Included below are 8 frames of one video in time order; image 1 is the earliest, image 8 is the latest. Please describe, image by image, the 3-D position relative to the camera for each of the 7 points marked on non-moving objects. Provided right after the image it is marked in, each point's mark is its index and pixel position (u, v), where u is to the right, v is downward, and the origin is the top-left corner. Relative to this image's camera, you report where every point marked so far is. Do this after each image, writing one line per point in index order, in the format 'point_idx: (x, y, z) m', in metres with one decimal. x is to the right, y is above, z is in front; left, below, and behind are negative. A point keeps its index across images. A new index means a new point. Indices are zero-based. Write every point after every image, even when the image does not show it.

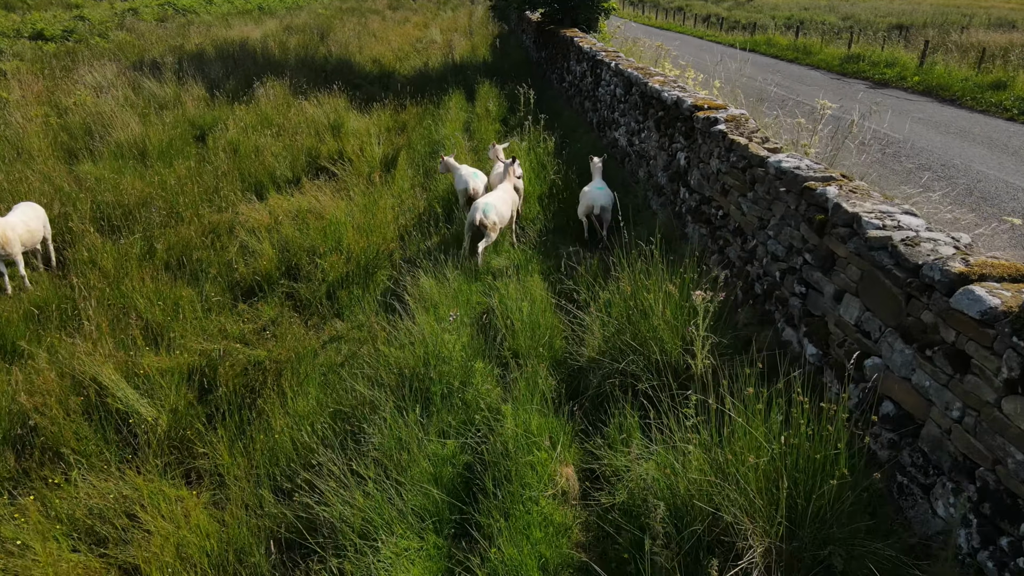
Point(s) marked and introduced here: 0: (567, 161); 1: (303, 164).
0: (+0.7, +1.6, +6.9) m
1: (-3.0, +1.7, +7.8) m
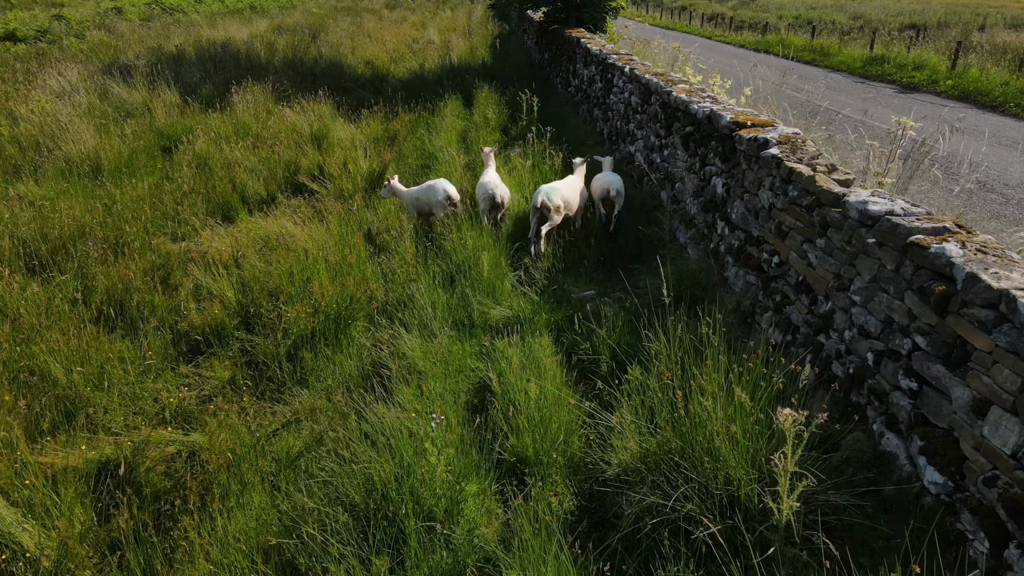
0: (+0.8, +1.2, +6.0) m
1: (-3.0, +1.4, +7.0) m
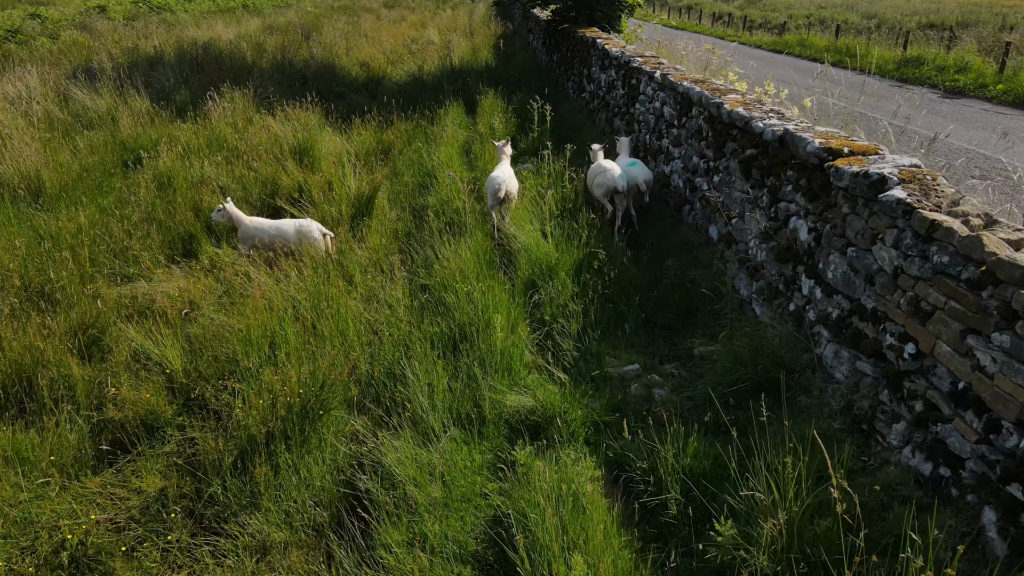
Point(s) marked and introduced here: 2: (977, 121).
0: (+0.9, +0.8, +5.1) m
1: (-2.8, +0.9, +6.0) m
2: (+6.5, +2.3, +7.5) m
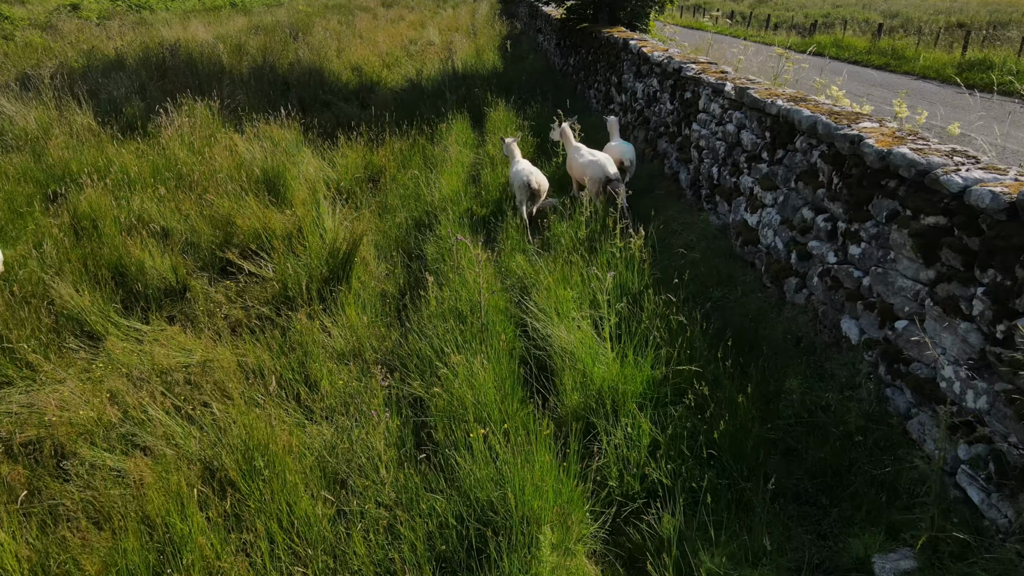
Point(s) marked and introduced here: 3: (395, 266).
0: (+1.1, +0.1, +3.7) m
1: (-2.6, +0.3, +4.7) m
2: (+6.7, +1.7, +6.1) m
3: (-1.0, +0.2, +4.5) m
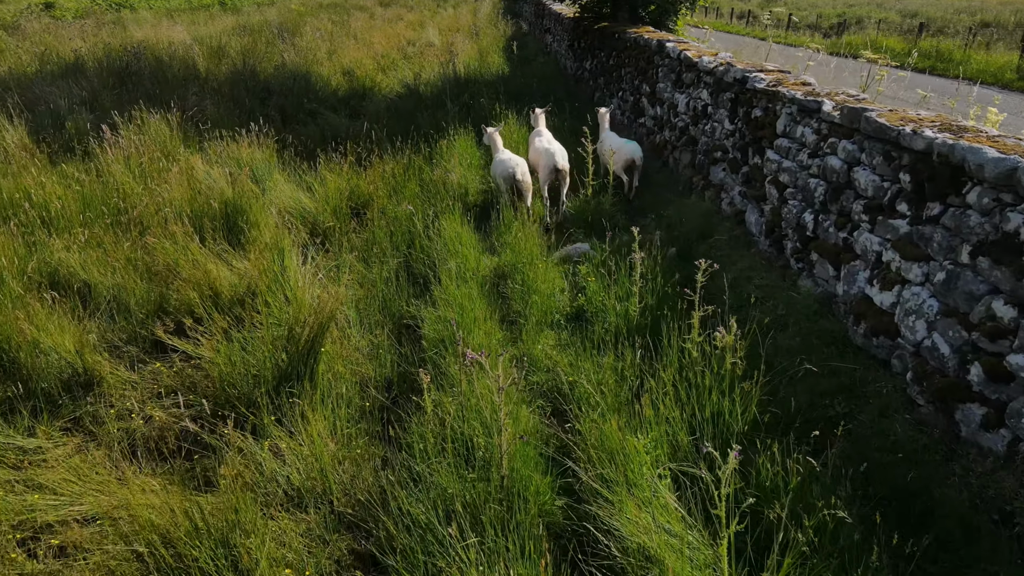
0: (+1.2, -0.4, +2.6) m
1: (-2.5, -0.3, +3.5) m
2: (+6.8, +1.1, +5.0) m
3: (-0.8, -0.4, +3.4) m
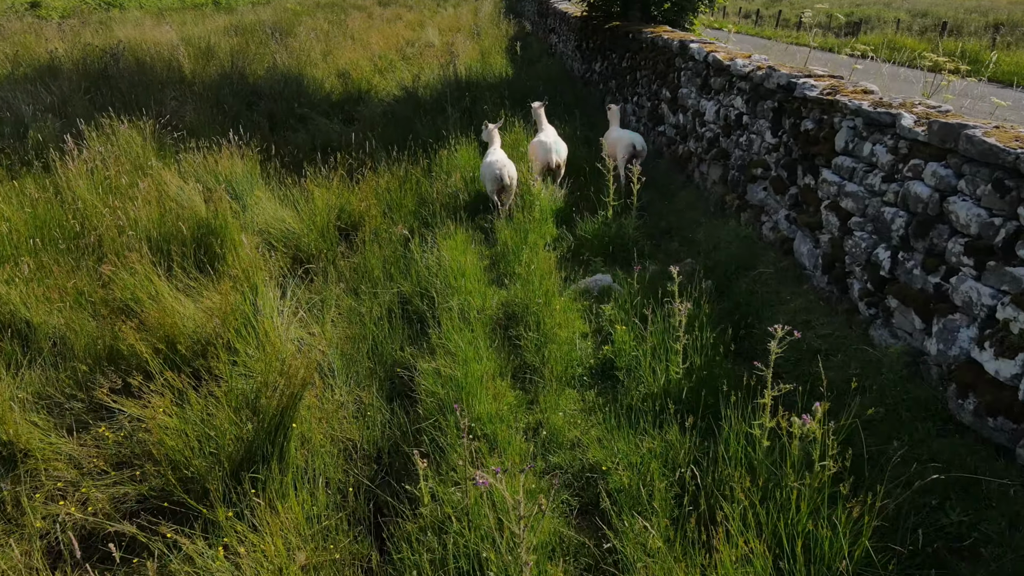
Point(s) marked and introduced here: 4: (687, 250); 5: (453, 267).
0: (+1.3, -0.7, +2.0) m
1: (-2.4, -0.5, +3.0) m
2: (+6.9, +0.9, +4.5) m
3: (-0.7, -0.6, +2.8) m
4: (+1.3, +0.3, +4.0) m
5: (-0.4, +0.1, +3.7) m
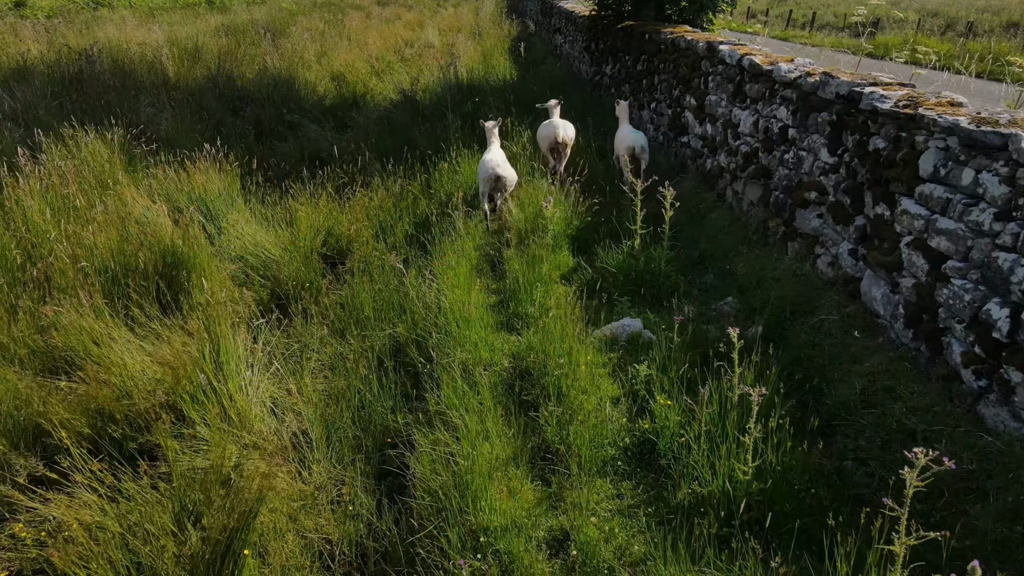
0: (+1.4, -0.9, +1.5) m
1: (-2.3, -0.8, +2.4) m
2: (+7.0, +0.6, +3.9) m
3: (-0.7, -0.9, +2.2) m
4: (+1.4, 0.0, +3.4) m
5: (-0.3, -0.1, +3.2) m
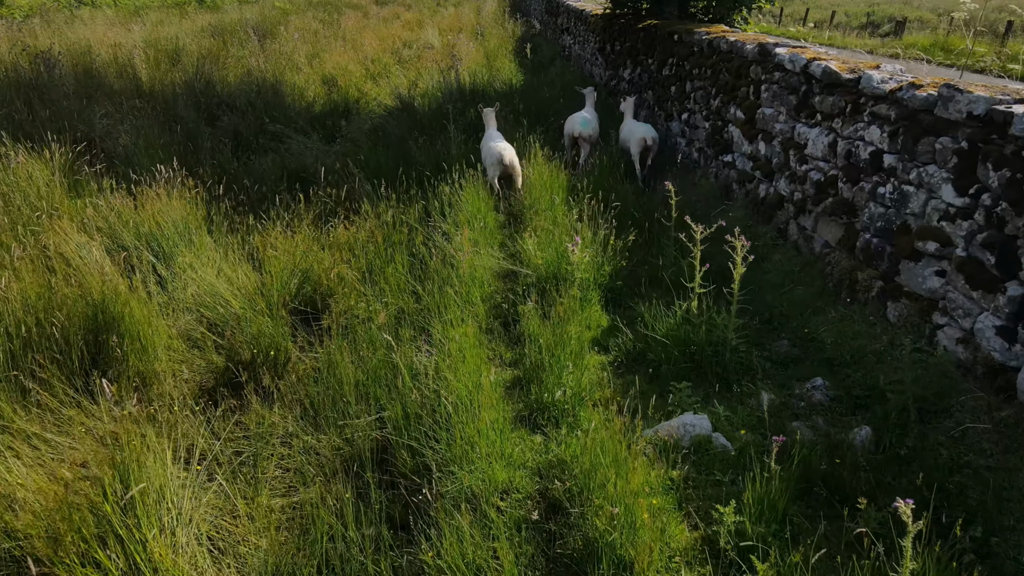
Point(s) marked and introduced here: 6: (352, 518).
0: (+1.5, -1.3, +0.7) m
1: (-2.2, -1.2, +1.6) m
2: (+7.1, +0.3, +3.1) m
3: (-0.6, -1.3, +1.5) m
4: (+1.5, -0.4, +2.6) m
5: (-0.2, -0.5, +2.4) m
6: (-0.6, -0.9, +2.1) m
